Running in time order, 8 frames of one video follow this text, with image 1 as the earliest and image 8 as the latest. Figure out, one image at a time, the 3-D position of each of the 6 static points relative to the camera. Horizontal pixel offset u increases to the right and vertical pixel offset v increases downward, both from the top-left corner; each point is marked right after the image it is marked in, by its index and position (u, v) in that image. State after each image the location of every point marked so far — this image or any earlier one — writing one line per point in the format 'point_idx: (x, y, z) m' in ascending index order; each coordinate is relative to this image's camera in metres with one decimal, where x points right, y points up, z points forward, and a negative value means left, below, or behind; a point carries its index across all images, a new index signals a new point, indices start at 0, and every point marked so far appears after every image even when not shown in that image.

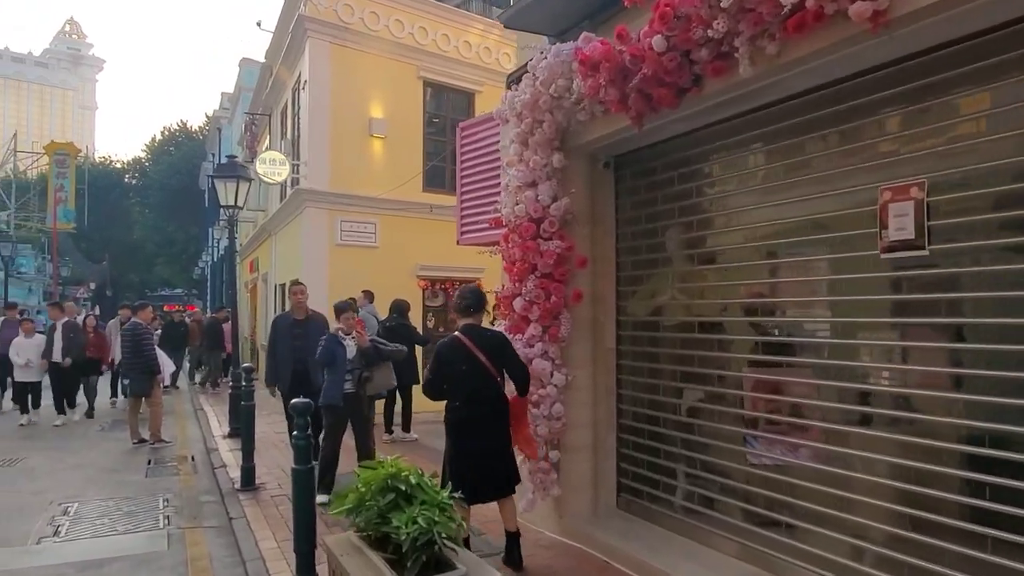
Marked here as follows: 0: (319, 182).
0: (-3.5, +1.9, +12.8) m
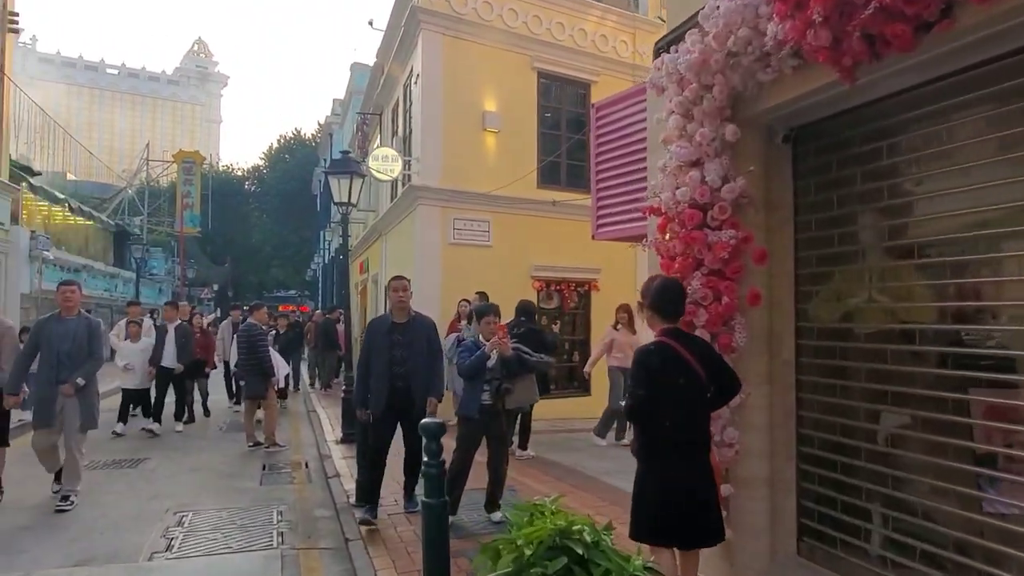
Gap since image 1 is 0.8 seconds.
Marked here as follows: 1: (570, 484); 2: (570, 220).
0: (-1.4, +1.9, +12.4) m
1: (+0.6, -2.1, +7.7) m
2: (+1.1, +1.3, +13.9) m
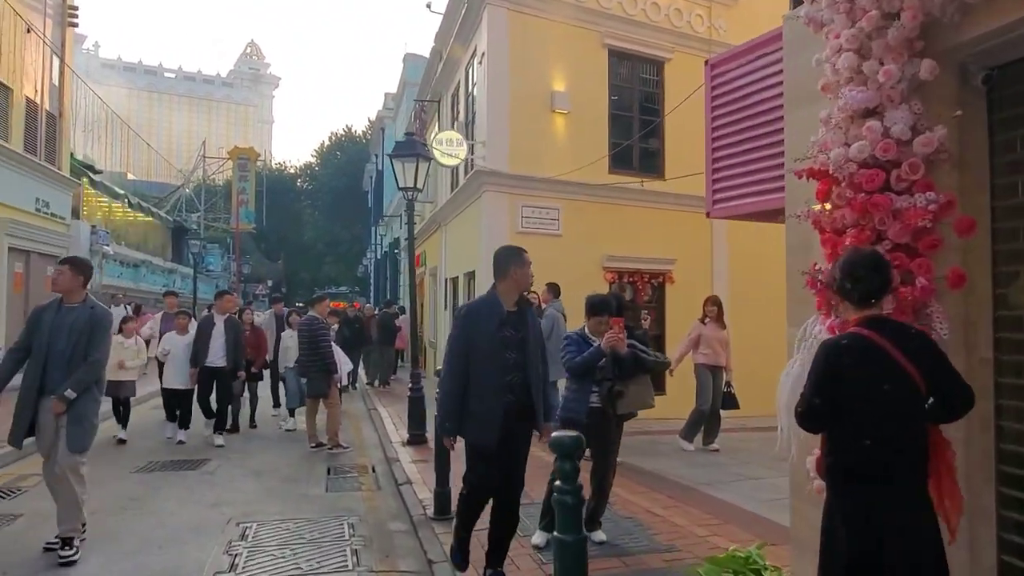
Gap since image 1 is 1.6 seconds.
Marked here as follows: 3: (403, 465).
0: (-0.2, +2.0, +11.6) m
1: (+1.5, -2.0, +6.9) m
2: (+2.4, +1.5, +13.0) m
3: (-1.3, -2.0, +8.2) m
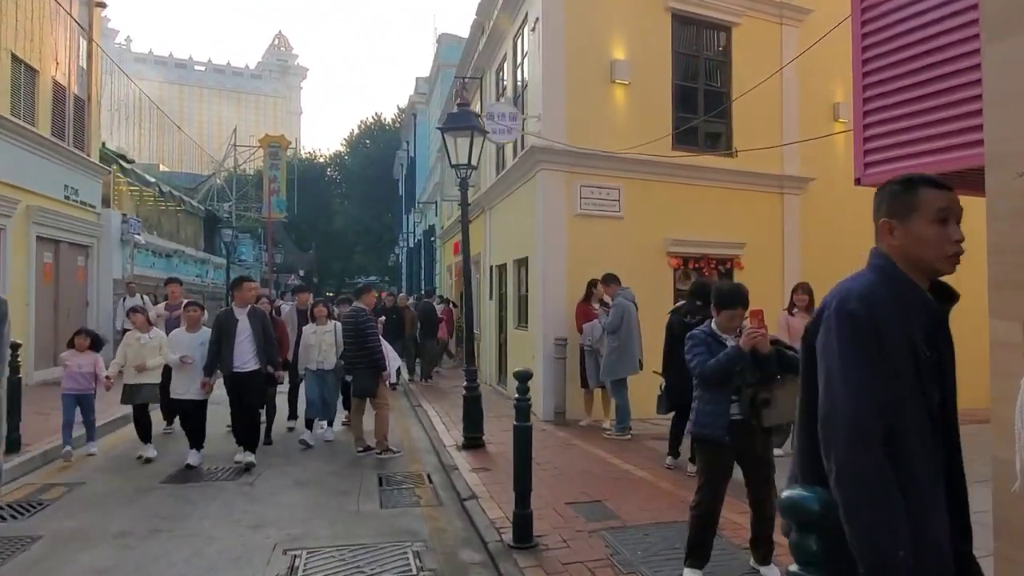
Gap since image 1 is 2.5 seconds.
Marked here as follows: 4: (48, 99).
0: (+0.6, +2.2, +10.6) m
1: (+2.2, -1.9, +5.9) m
2: (+3.3, +1.7, +11.9) m
3: (-0.5, -1.9, +7.4) m
4: (-9.7, +4.0, +15.0) m
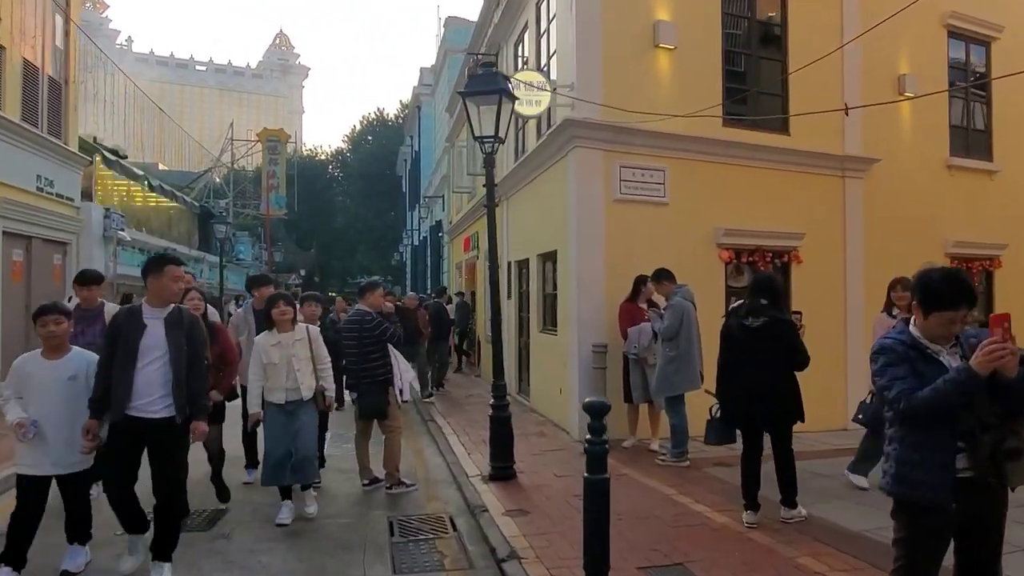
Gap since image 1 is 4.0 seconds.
0: (+1.0, +2.2, +9.1) m
1: (+2.6, -1.8, +4.4) m
2: (+3.7, +1.7, +10.4) m
3: (-0.1, -1.9, +5.8) m
4: (-9.3, +3.9, +13.5) m
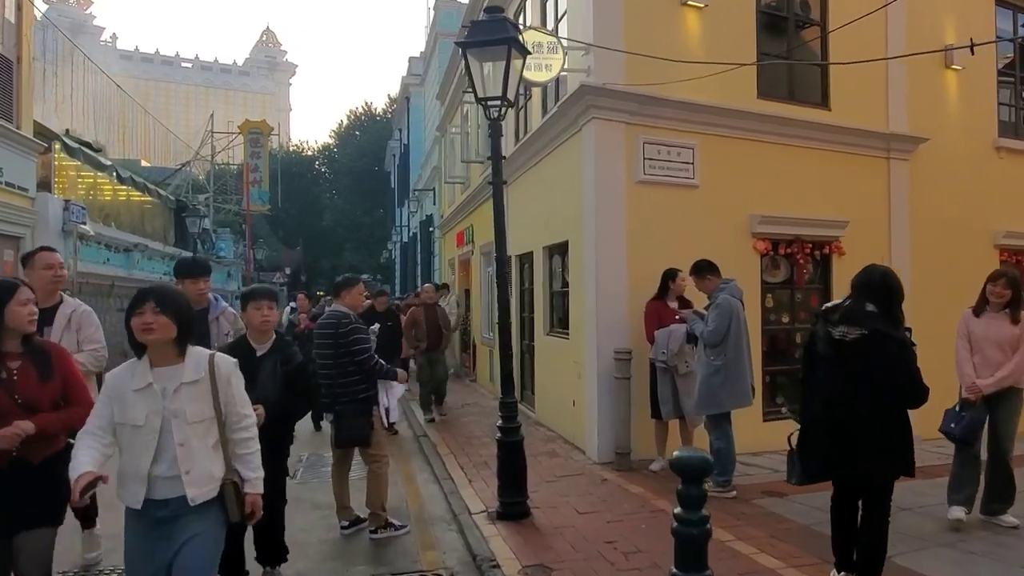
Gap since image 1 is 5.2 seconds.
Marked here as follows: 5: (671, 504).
0: (+1.1, +2.3, +7.8) m
1: (+2.7, -1.8, +3.1) m
2: (+3.7, +1.8, +9.1) m
3: (0.0, -1.9, +4.5) m
4: (-9.3, +4.0, +12.0) m
5: (+1.4, -1.8, +6.1) m
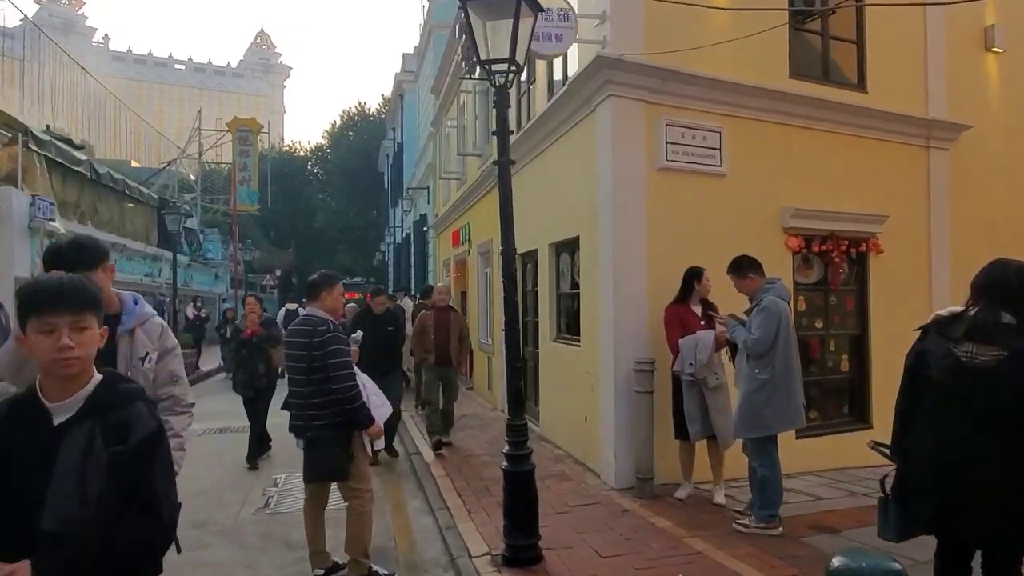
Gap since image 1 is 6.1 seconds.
0: (+1.1, +2.3, +6.9) m
1: (+2.8, -1.8, +2.2) m
2: (+3.7, +1.8, +8.2) m
3: (+0.1, -1.9, +3.6) m
4: (-9.3, +3.9, +11.0) m
5: (+1.4, -1.9, +5.2) m
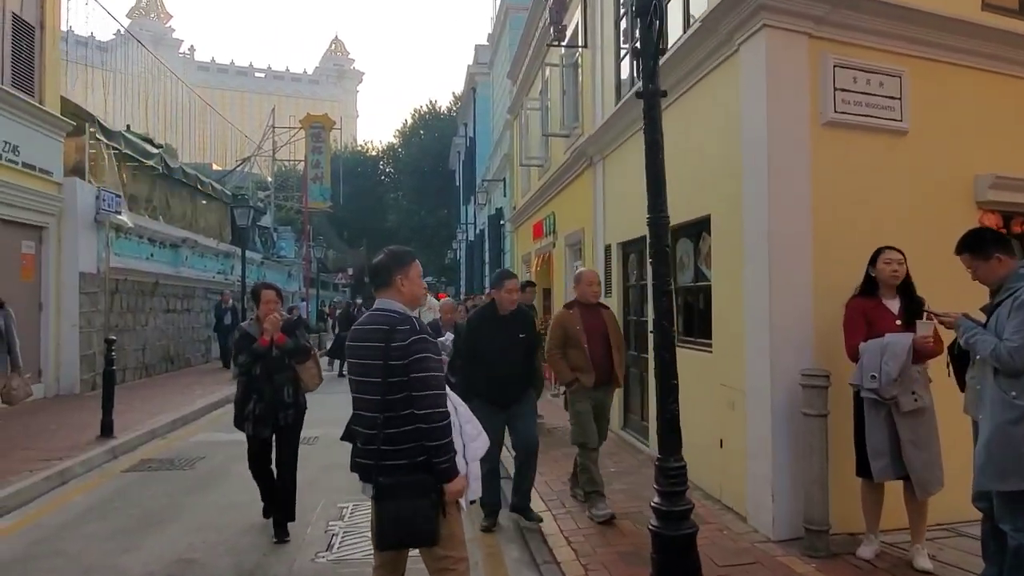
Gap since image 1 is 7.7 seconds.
0: (+2.0, +2.4, +5.3) m
1: (+3.2, -1.7, +0.5) m
2: (+4.8, +1.8, +6.4) m
3: (+0.7, -1.8, +2.1) m
4: (-8.0, +4.0, +10.4) m
5: (+2.2, -1.8, +3.6) m
